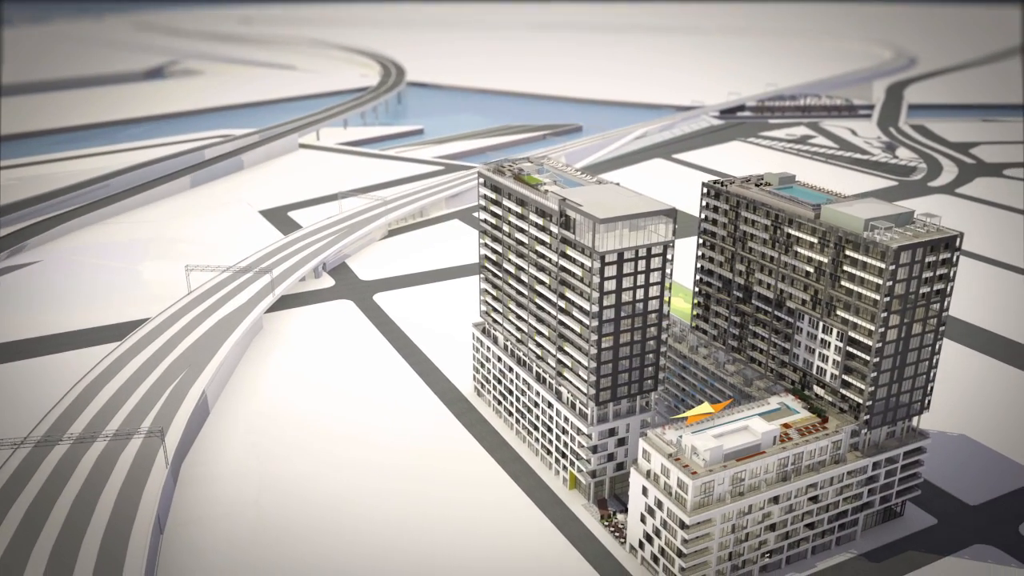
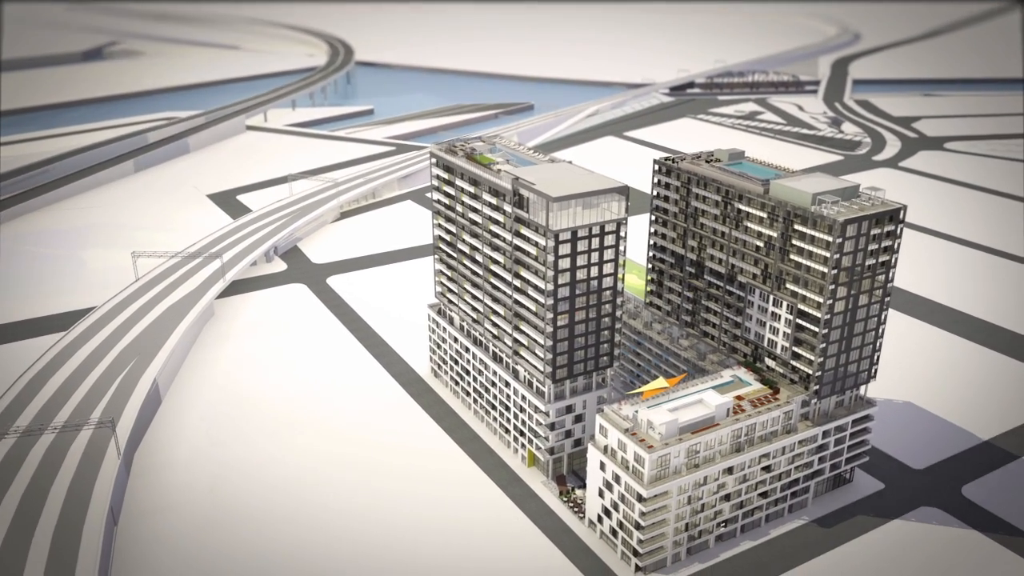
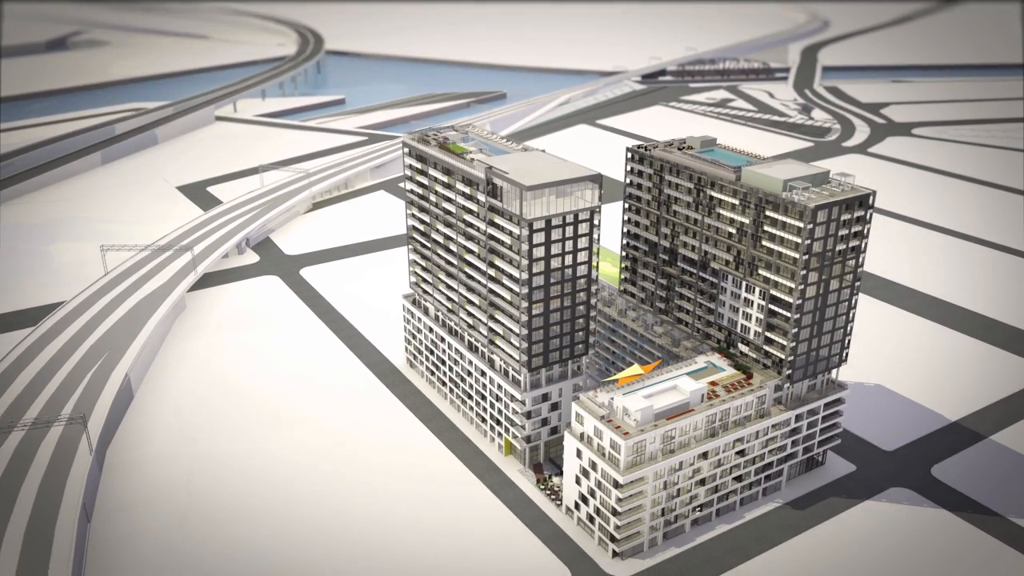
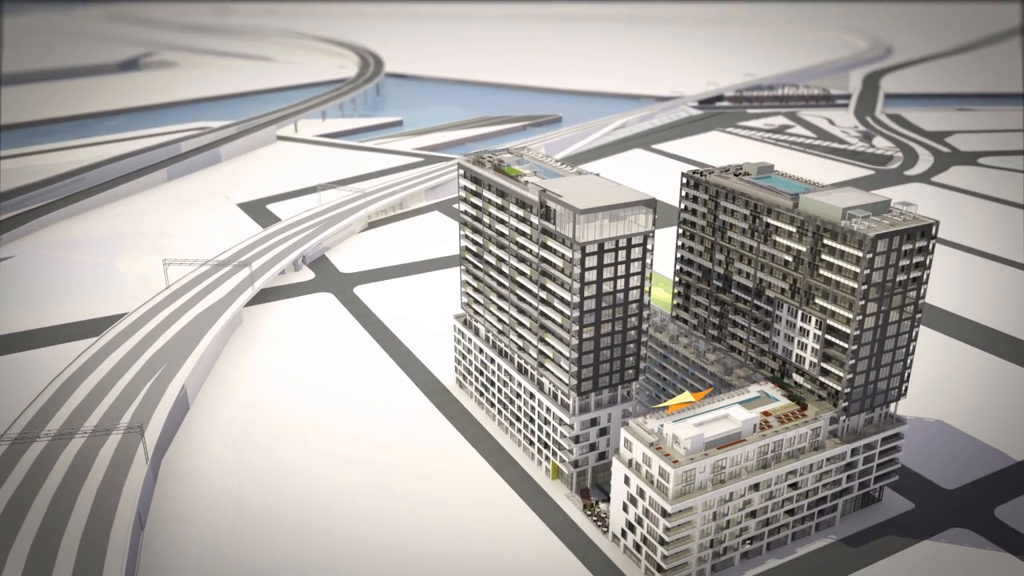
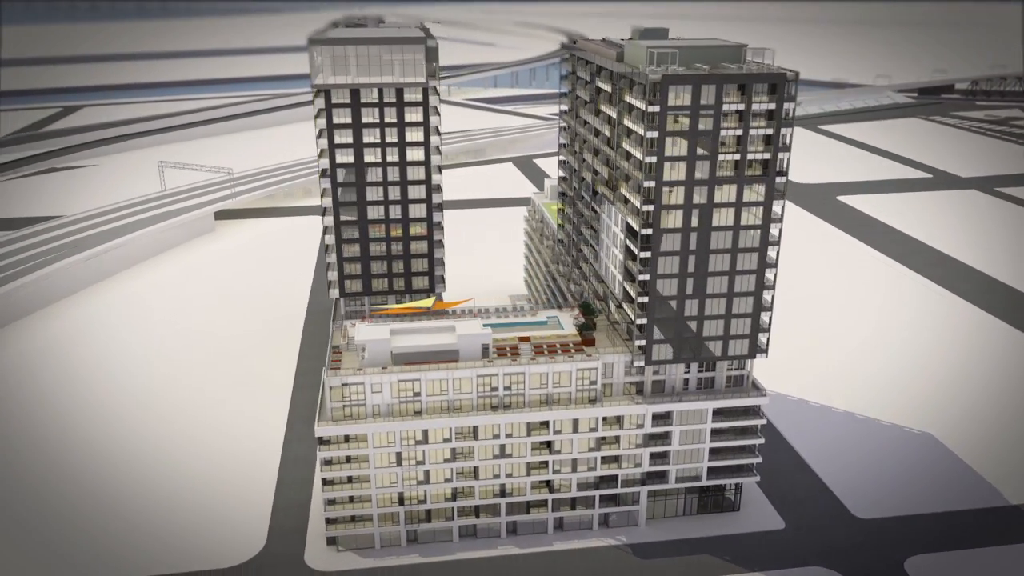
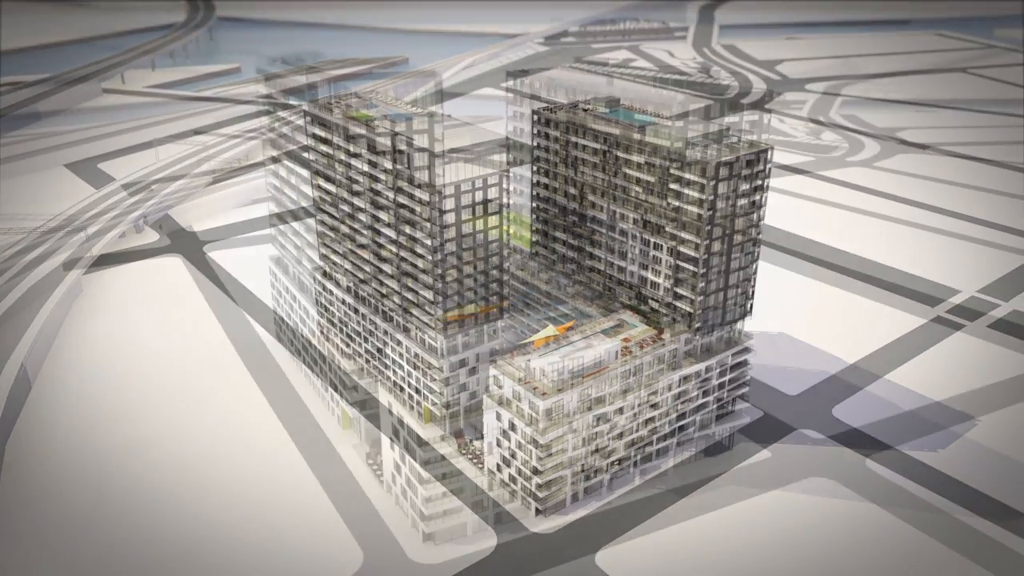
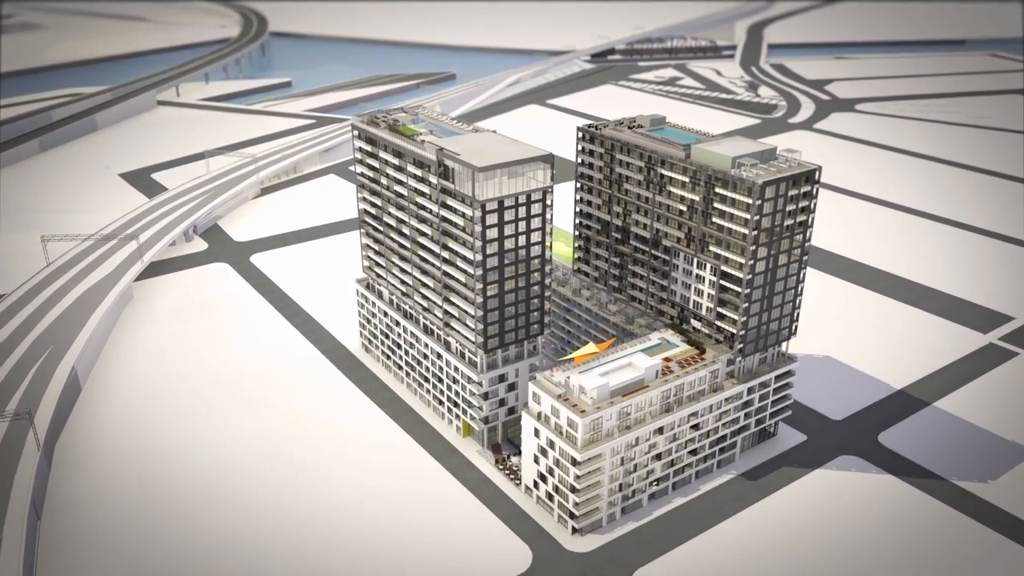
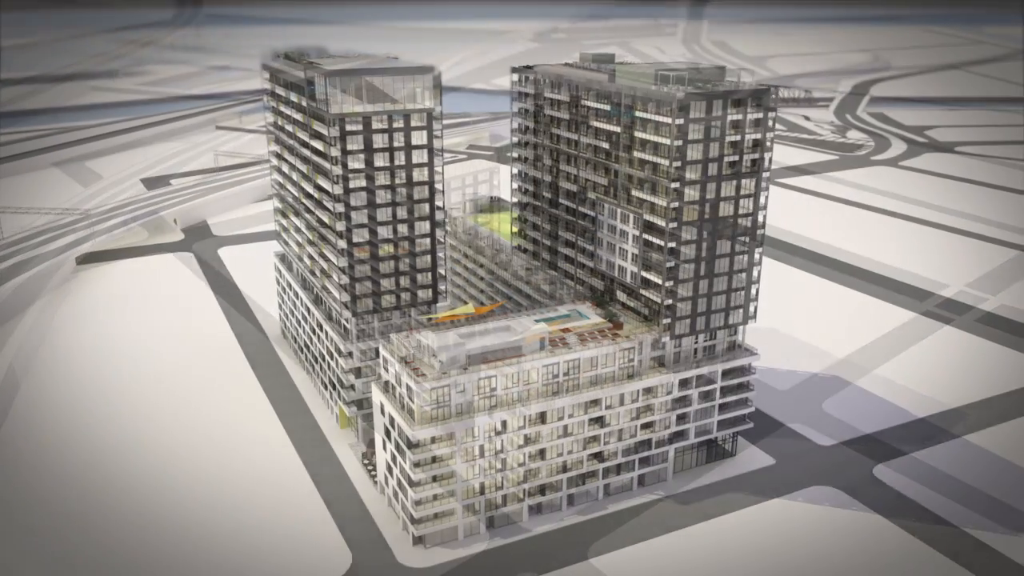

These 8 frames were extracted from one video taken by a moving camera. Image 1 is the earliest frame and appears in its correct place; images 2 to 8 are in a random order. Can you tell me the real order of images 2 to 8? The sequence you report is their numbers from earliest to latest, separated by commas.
4, 2, 3, 7, 6, 8, 5
